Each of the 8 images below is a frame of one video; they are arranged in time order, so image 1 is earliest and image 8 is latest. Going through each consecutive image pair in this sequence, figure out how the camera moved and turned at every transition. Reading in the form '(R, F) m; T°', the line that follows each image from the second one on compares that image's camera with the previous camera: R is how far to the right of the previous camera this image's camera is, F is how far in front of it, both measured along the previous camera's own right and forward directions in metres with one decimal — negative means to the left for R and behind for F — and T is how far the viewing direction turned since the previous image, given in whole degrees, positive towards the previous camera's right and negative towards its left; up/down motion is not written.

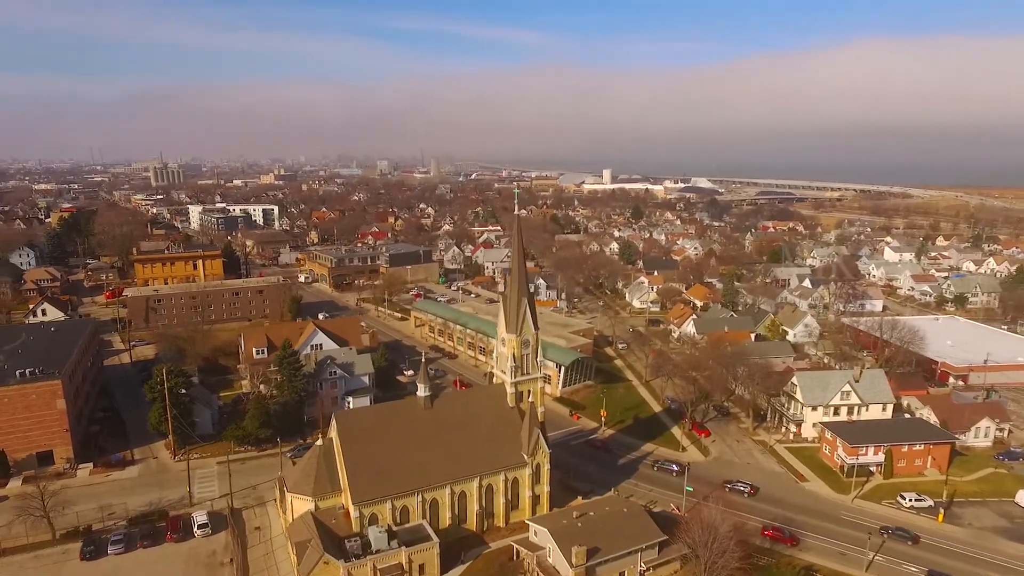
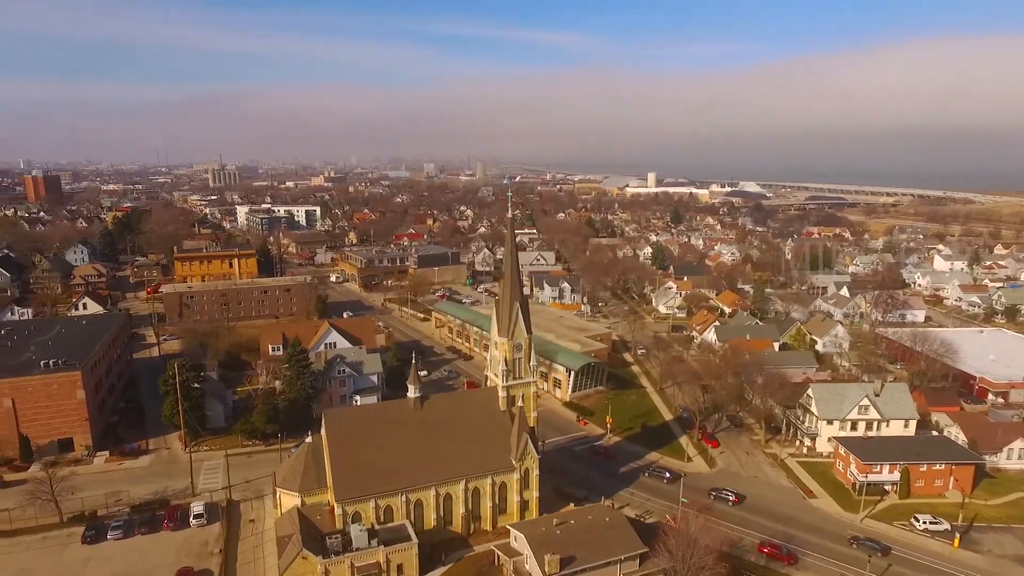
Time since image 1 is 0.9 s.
(+1.9, +0.1) m; -4°
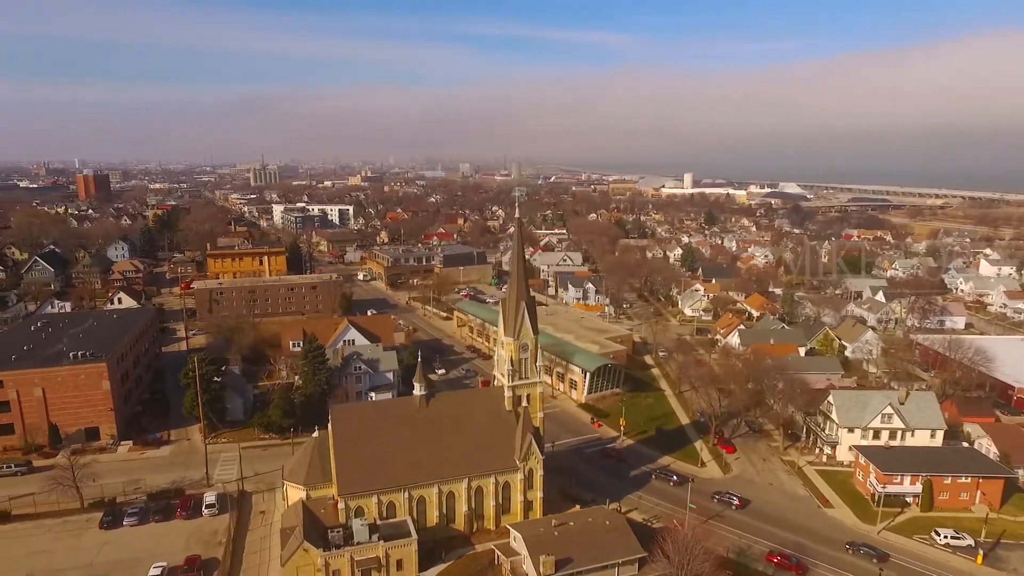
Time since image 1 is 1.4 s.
(+1.0, 0.0) m; -3°
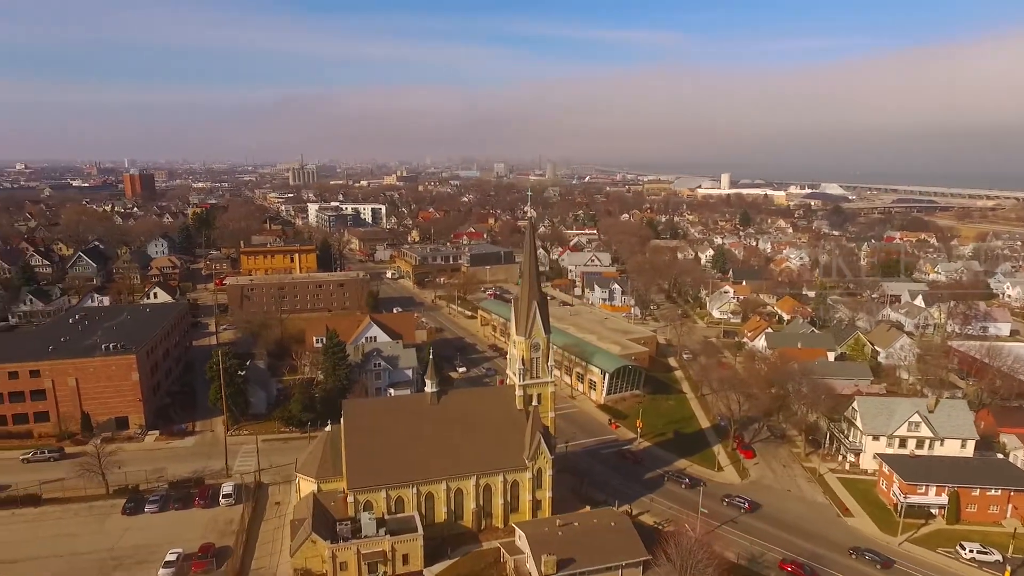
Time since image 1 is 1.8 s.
(+0.8, 0.0) m; -3°
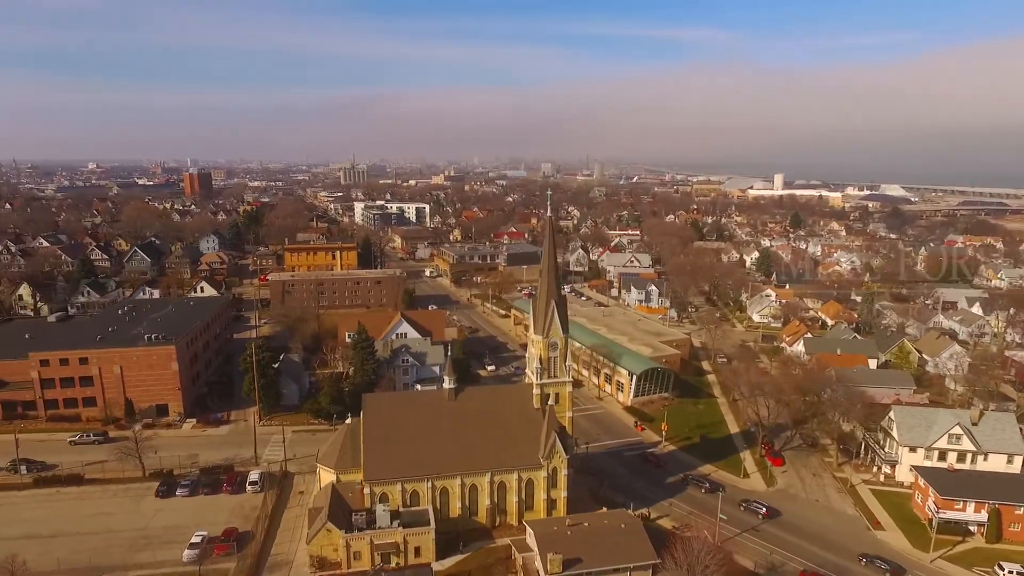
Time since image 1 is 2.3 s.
(+1.0, -0.1) m; -4°
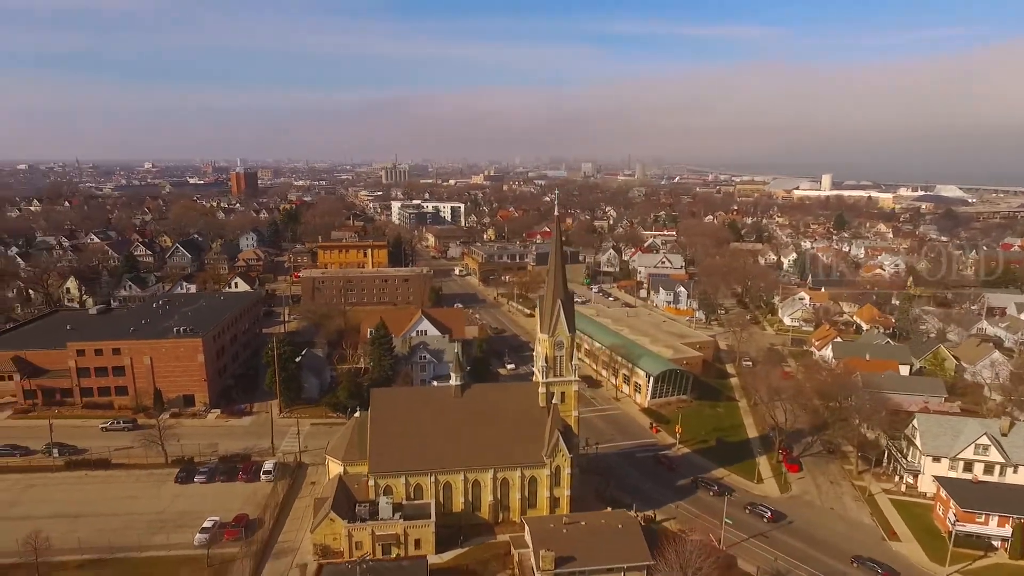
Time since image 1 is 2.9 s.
(+1.3, -0.1) m; -4°
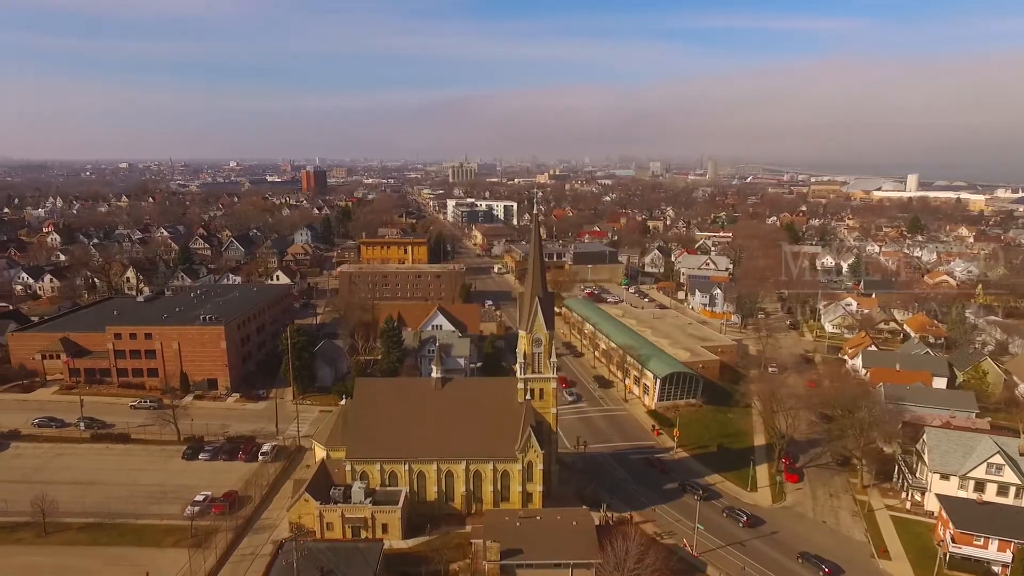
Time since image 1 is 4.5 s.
(+3.3, -0.2) m; -6°
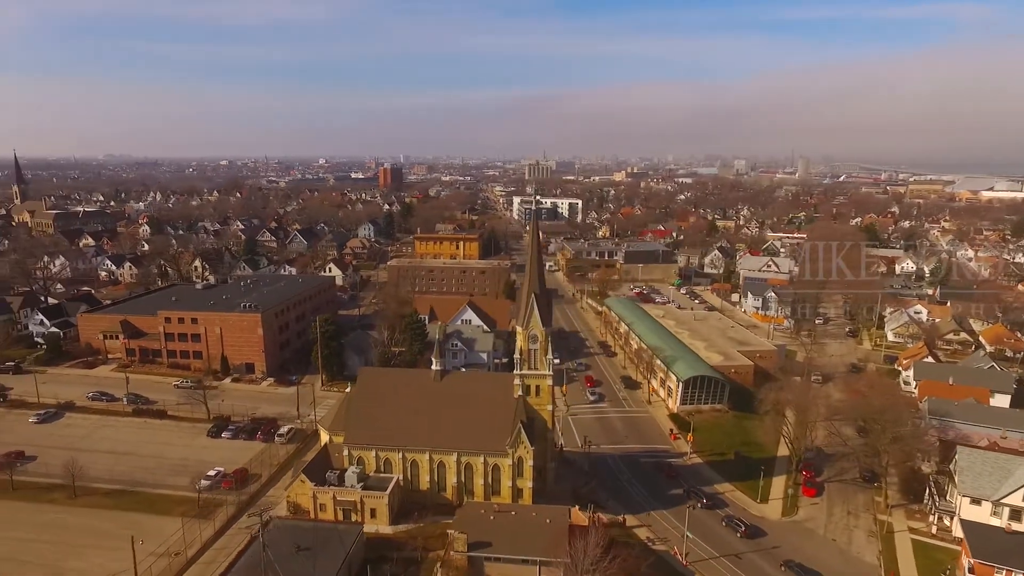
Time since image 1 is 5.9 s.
(+3.1, +0.1) m; -7°
